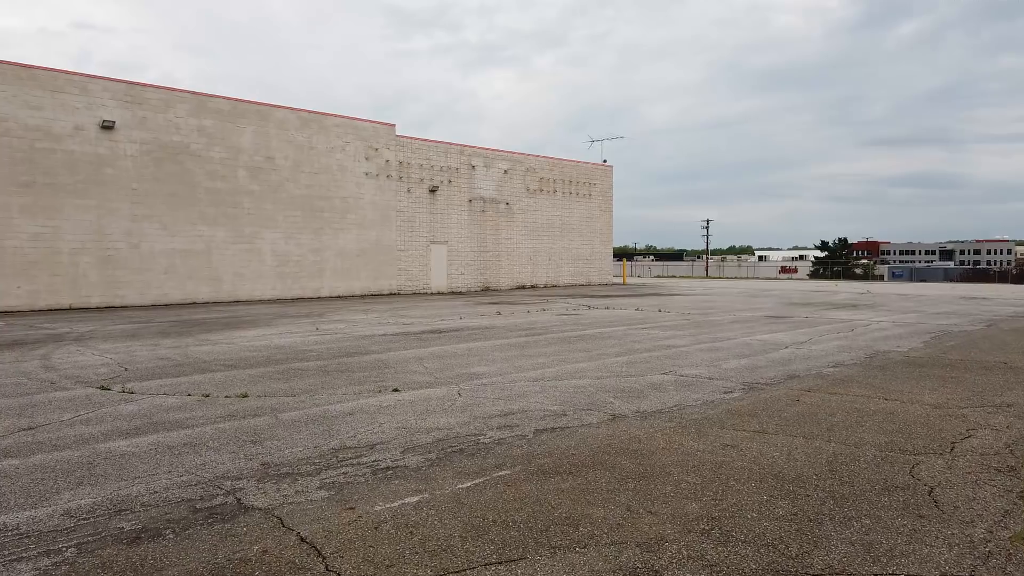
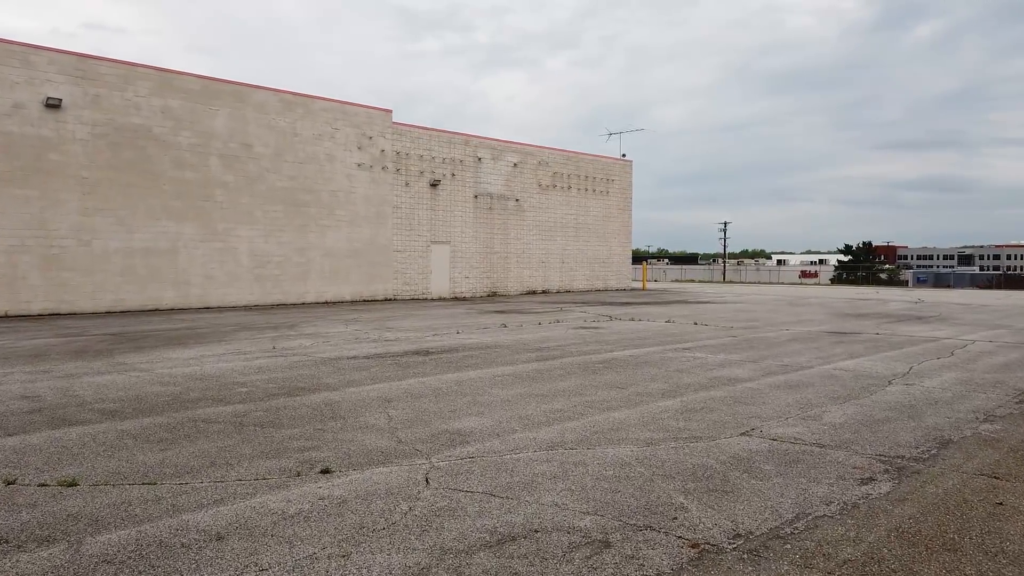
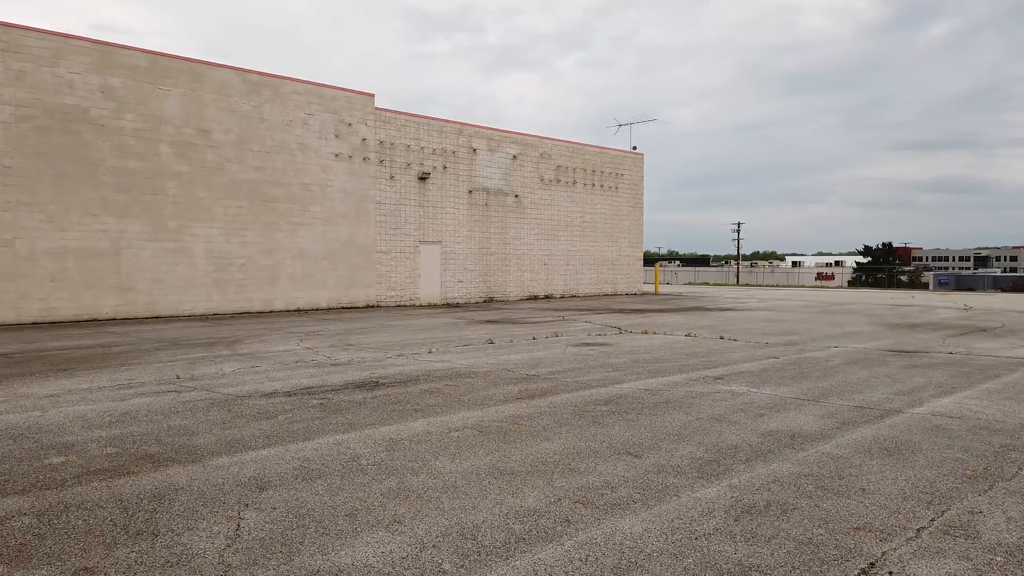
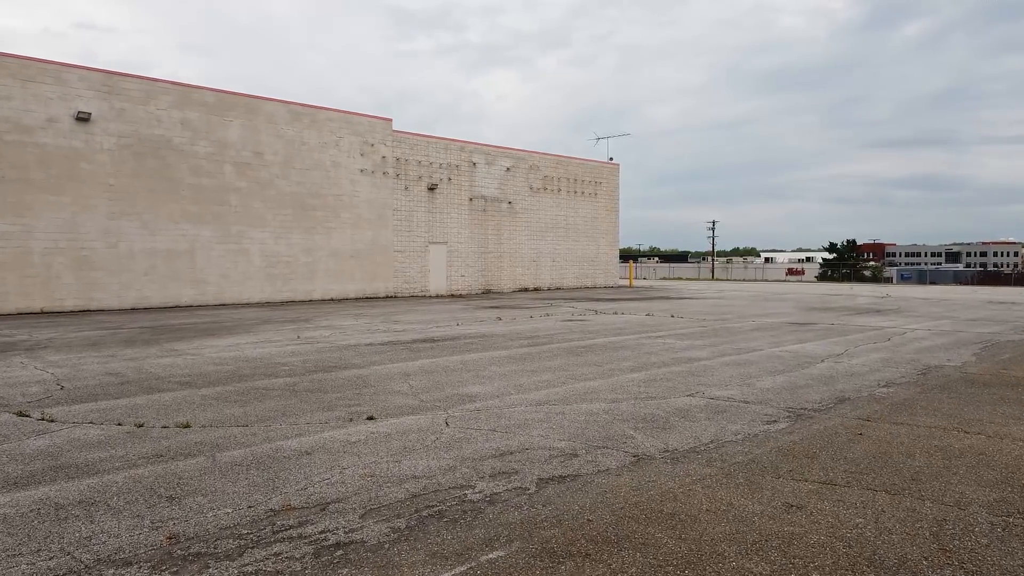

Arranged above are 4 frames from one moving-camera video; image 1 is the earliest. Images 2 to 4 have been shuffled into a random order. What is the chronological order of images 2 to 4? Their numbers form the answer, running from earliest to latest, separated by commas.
4, 2, 3
